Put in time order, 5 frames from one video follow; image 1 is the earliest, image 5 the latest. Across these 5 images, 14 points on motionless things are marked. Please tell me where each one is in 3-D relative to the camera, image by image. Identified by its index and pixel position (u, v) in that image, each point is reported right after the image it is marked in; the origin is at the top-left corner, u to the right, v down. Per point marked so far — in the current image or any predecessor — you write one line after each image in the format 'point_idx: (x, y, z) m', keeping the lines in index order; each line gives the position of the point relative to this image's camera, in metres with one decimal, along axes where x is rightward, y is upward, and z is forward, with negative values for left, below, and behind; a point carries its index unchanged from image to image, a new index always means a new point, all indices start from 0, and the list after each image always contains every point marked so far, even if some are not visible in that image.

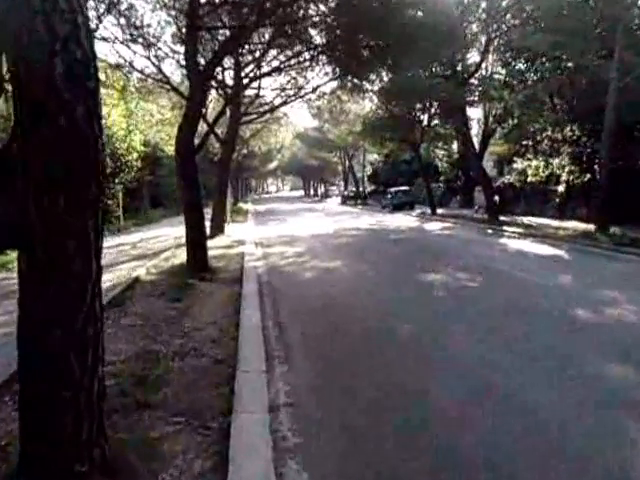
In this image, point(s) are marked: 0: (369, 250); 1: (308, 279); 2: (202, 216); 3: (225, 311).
0: (+1.2, -0.3, +20.1) m
1: (-0.2, -0.7, +14.5) m
2: (-2.3, +0.4, +15.3) m
3: (-1.2, -0.9, +10.2) m
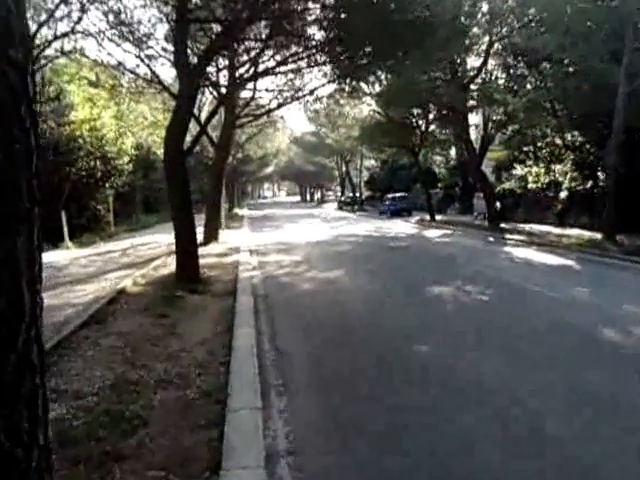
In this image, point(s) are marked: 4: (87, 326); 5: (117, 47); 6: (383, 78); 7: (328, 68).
0: (+1.2, -0.5, +19.2) m
1: (-0.2, -0.9, +13.5) m
2: (-2.3, +0.2, +14.4) m
3: (-1.2, -1.1, +9.3) m
4: (-2.8, -1.0, +9.6) m
5: (-4.6, +4.3, +18.1) m
6: (+1.5, +3.8, +18.9) m
7: (+0.2, +3.6, +16.9) m
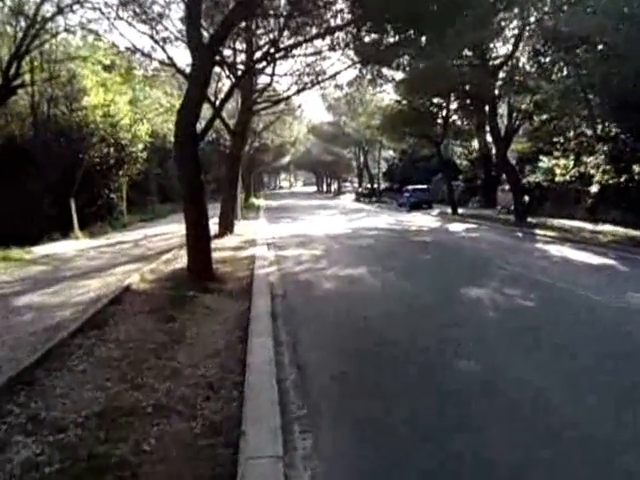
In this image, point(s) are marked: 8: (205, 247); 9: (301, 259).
0: (+1.6, -0.3, +18.0) m
1: (+0.1, -0.8, +12.4) m
2: (-1.9, +0.4, +13.3) m
3: (-0.9, -1.0, +8.2) m
4: (-2.5, -1.0, +8.5) m
5: (-4.1, +4.5, +17.0) m
6: (+2.0, +3.9, +17.7) m
7: (+0.6, +3.7, +15.7) m
8: (-1.9, -0.1, +13.3) m
9: (-0.4, -0.4, +17.6) m
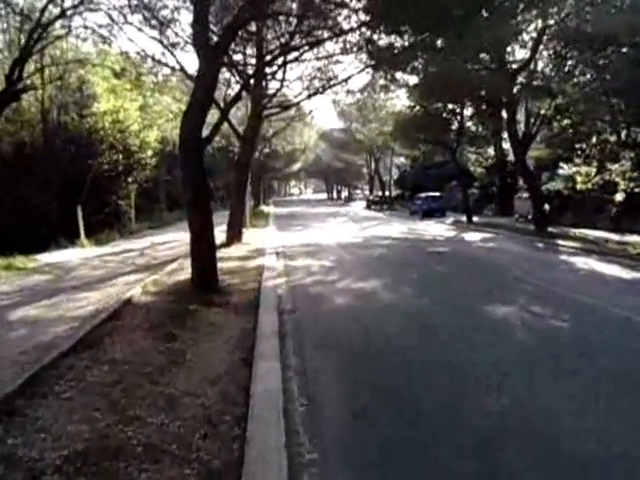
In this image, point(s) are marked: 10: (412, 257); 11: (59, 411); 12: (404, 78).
0: (+1.9, -0.6, +17.3) m
1: (+0.3, -0.9, +11.7) m
2: (-1.7, +0.2, +12.6) m
3: (-0.8, -1.1, +7.5) m
4: (-2.4, -1.1, +7.8) m
5: (-3.8, +4.3, +16.4) m
6: (+2.2, +3.7, +17.0) m
7: (+0.9, +3.5, +15.0) m
8: (-1.7, -0.3, +12.7) m
9: (-0.2, -0.6, +16.9) m
10: (+2.2, -0.4, +20.0) m
11: (-1.9, -1.2, +5.9) m
12: (+2.1, +4.0, +19.7) m
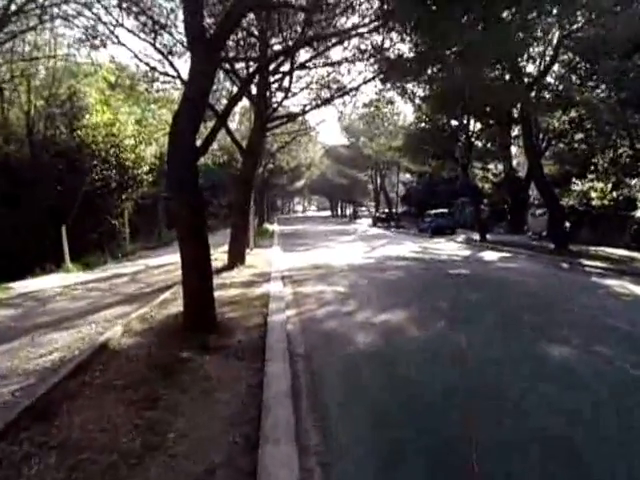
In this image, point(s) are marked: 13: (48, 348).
0: (+2.1, -1.0, +15.2) m
1: (+0.5, -1.3, +9.7) m
2: (-1.5, -0.2, +10.6) m
3: (-0.6, -1.4, +5.4) m
4: (-2.2, -1.3, +5.8) m
5: (-3.6, +3.9, +14.5) m
6: (+2.4, +3.2, +15.1) m
7: (+1.1, +3.1, +13.1) m
8: (-1.5, -0.7, +10.7) m
9: (+0.1, -1.1, +14.9) m
10: (+2.5, -0.9, +17.9) m
11: (-1.7, -1.5, +3.8) m
12: (+2.3, +3.5, +17.7) m
13: (-3.2, -1.3, +9.3) m
